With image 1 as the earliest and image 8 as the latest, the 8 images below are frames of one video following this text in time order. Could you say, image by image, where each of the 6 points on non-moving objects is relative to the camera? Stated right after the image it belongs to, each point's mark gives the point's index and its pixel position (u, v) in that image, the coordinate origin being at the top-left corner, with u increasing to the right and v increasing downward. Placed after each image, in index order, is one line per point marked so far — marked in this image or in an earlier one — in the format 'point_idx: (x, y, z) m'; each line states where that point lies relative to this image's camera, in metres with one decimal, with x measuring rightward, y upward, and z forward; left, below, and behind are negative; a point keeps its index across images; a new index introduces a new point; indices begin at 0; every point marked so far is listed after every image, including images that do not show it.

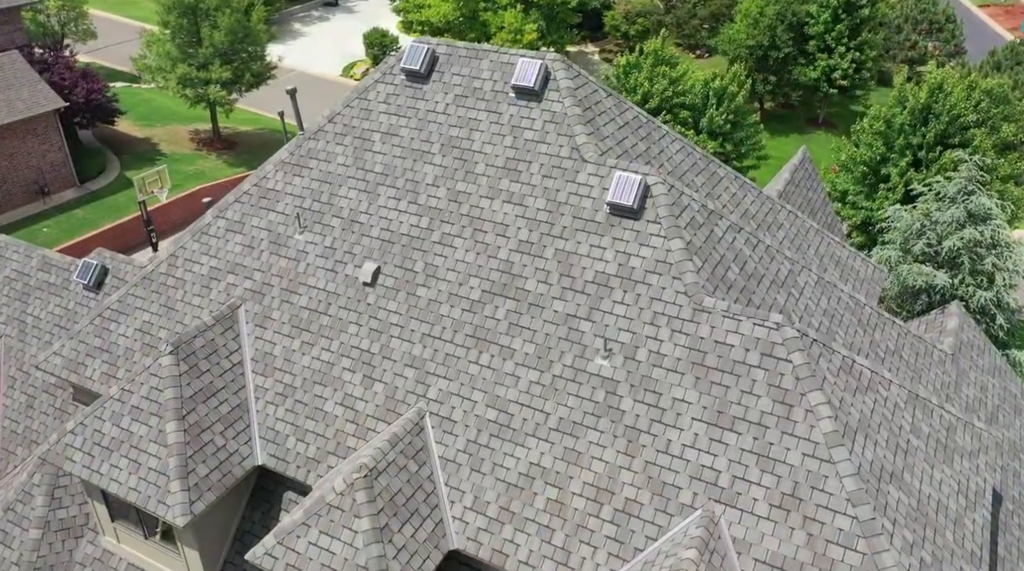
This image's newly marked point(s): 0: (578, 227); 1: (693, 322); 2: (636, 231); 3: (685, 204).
0: (+1.4, +1.2, +19.5) m
1: (+3.4, -0.7, +18.0) m
2: (+2.4, +1.1, +19.0) m
3: (+3.6, +1.7, +19.6) m
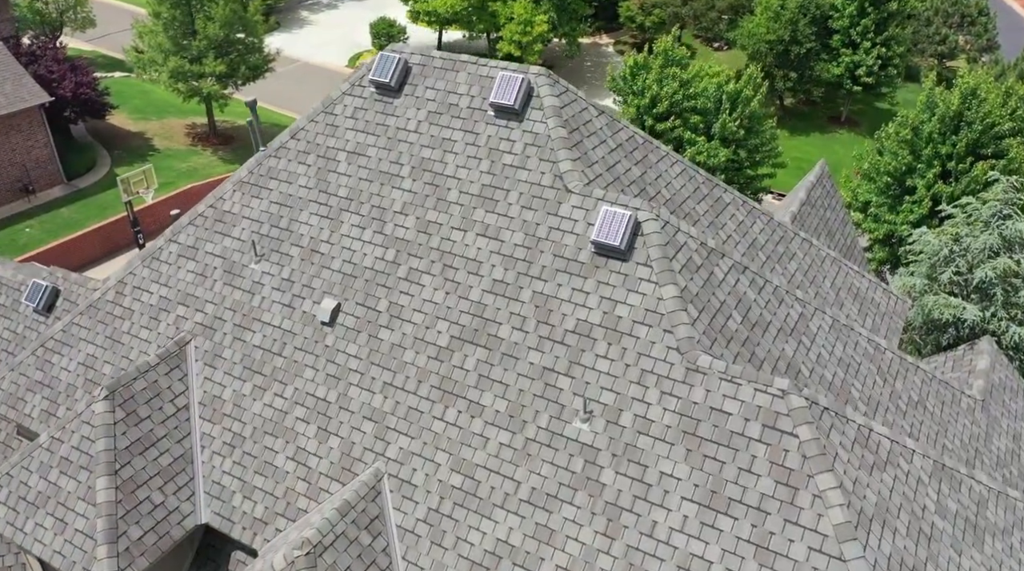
0: (+0.8, +0.3, +17.2) m
1: (+2.8, -1.6, +15.6) m
2: (+1.9, +0.2, +16.7) m
3: (+3.1, +0.8, +17.2) m
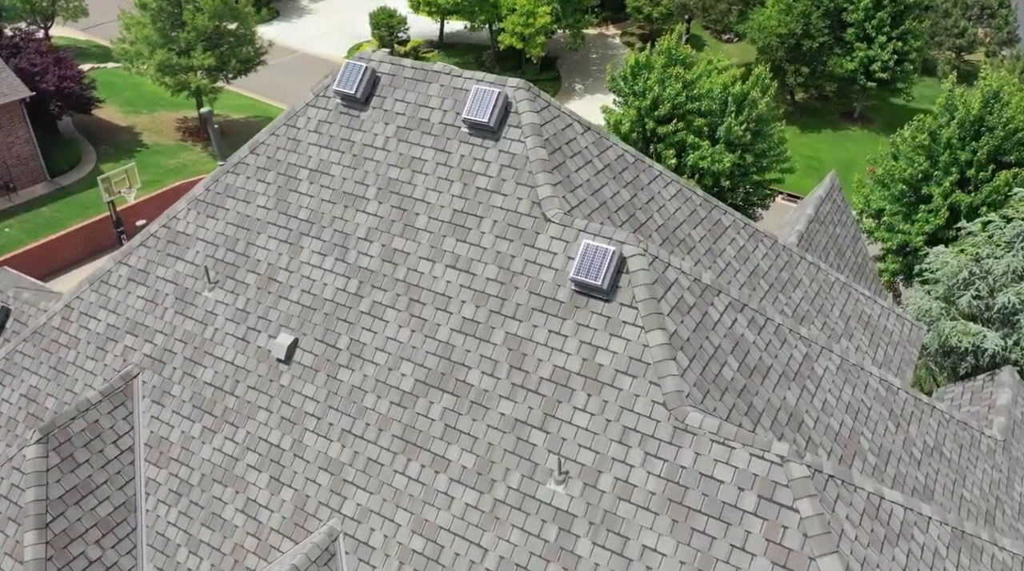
0: (+0.4, -0.3, +15.4) m
1: (+2.3, -2.3, +13.9) m
2: (+1.4, -0.5, +14.9) m
3: (+2.6, +0.1, +15.4) m
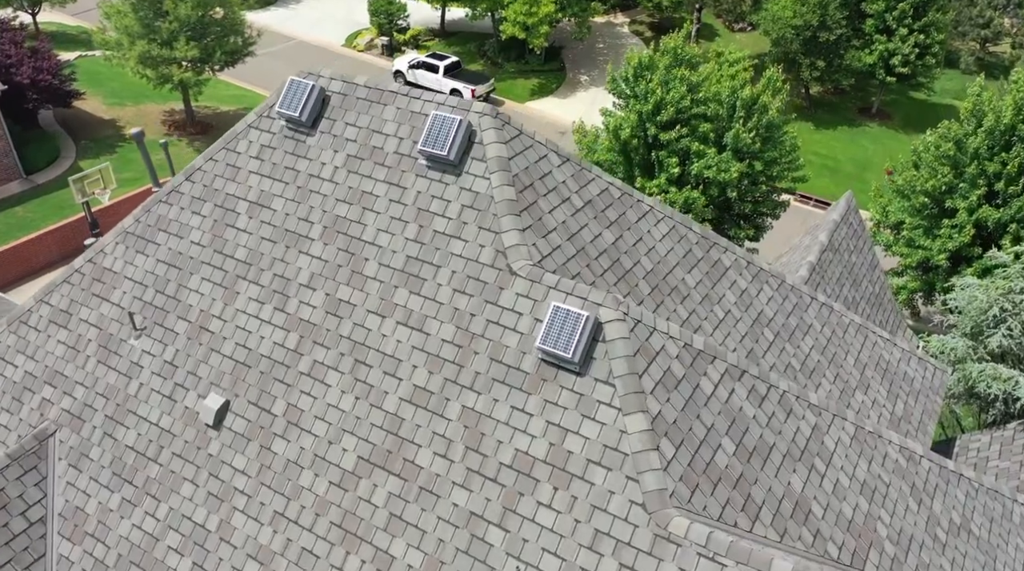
0: (-0.2, -1.2, +13.2) m
1: (+1.7, -3.3, +11.6) m
2: (+0.8, -1.4, +12.6) m
3: (+2.0, -0.8, +13.1) m
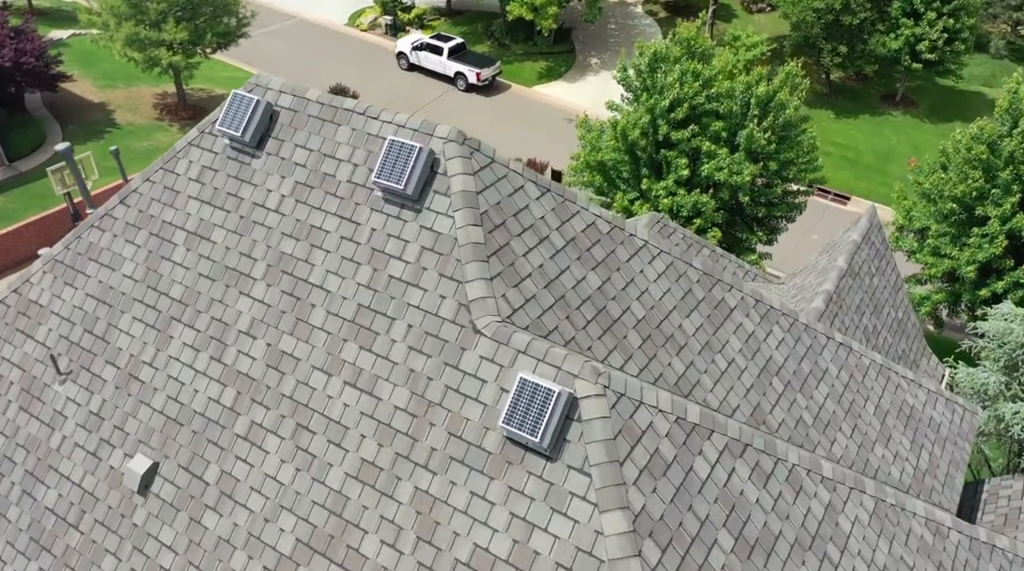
0: (-0.7, -2.0, +11.2) m
1: (+1.2, -4.1, +9.7) m
2: (+0.4, -2.2, +10.6) m
3: (+1.5, -1.6, +11.1) m
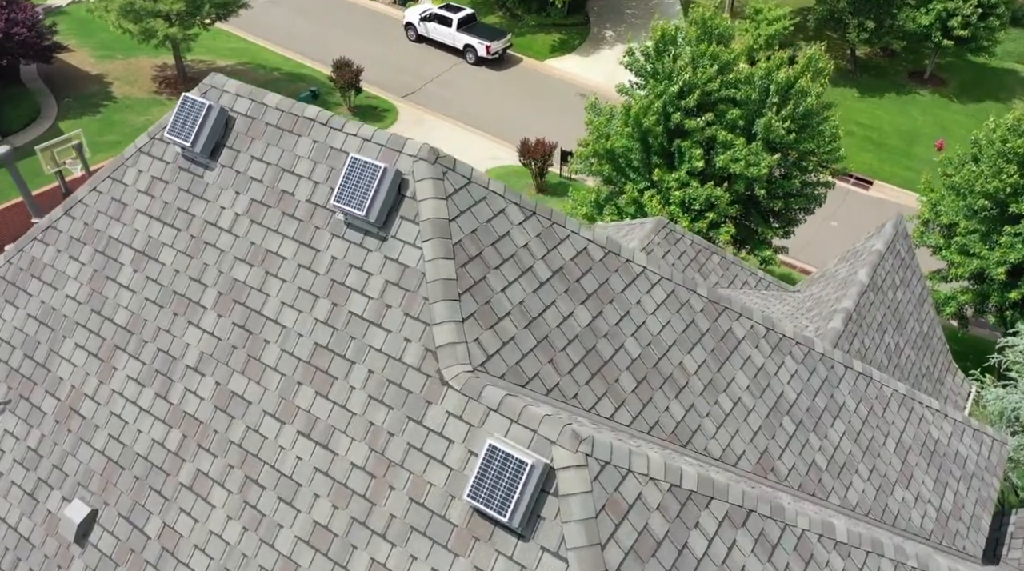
0: (-1.0, -2.5, +9.9) m
1: (+0.8, -4.7, +8.4) m
2: (0.0, -2.7, +9.3) m
3: (+1.2, -2.1, +9.7) m
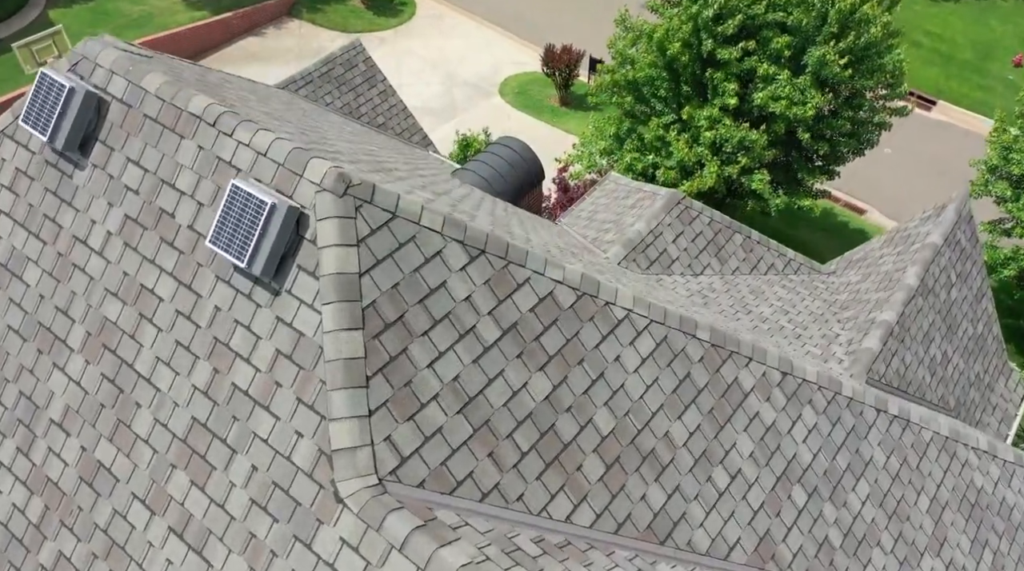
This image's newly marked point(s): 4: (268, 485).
0: (-1.8, -3.2, +7.7) m
1: (-0.1, -5.6, +6.5) m
2: (-0.8, -3.6, +7.1) m
3: (+0.5, -3.0, +7.4) m
4: (-2.1, -1.7, +8.2) m
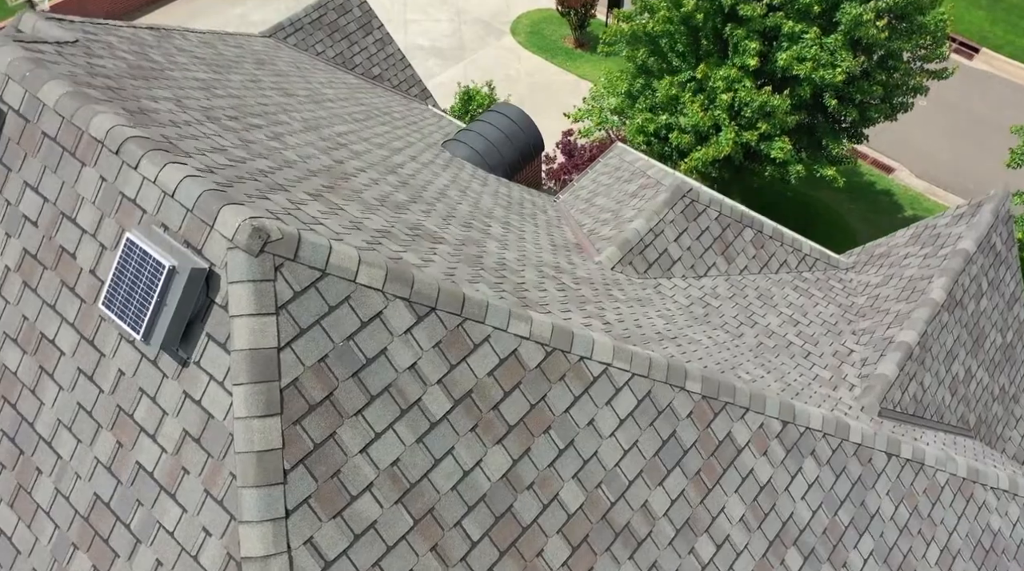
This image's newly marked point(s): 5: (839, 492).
0: (-2.3, -3.8, +6.8) m
1: (-0.7, -6.4, +5.7) m
2: (-1.3, -4.2, +6.2) m
3: (0.0, -3.6, +6.4) m
4: (-2.5, -2.2, +7.1) m
5: (+3.7, -2.3, +10.5) m
